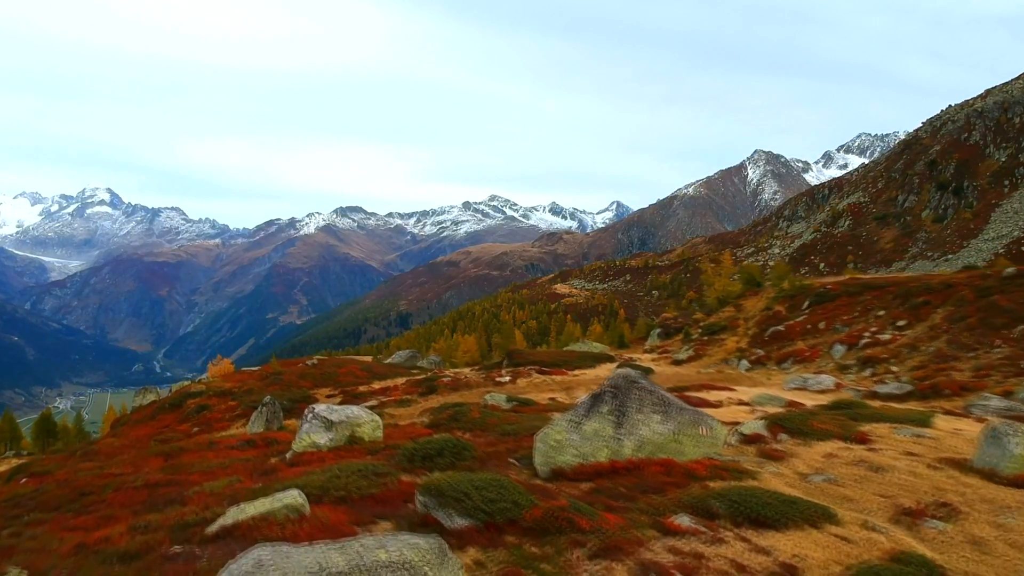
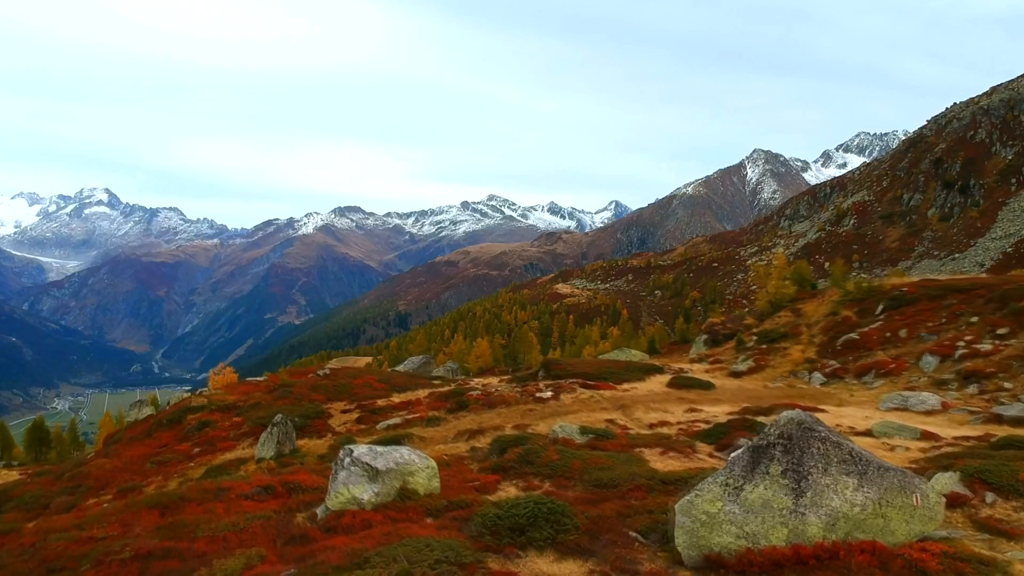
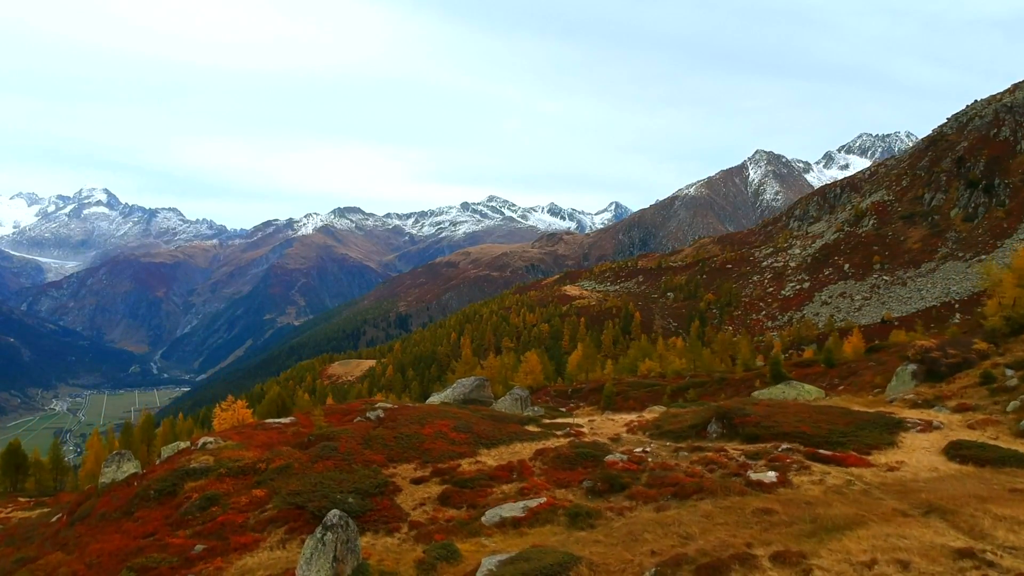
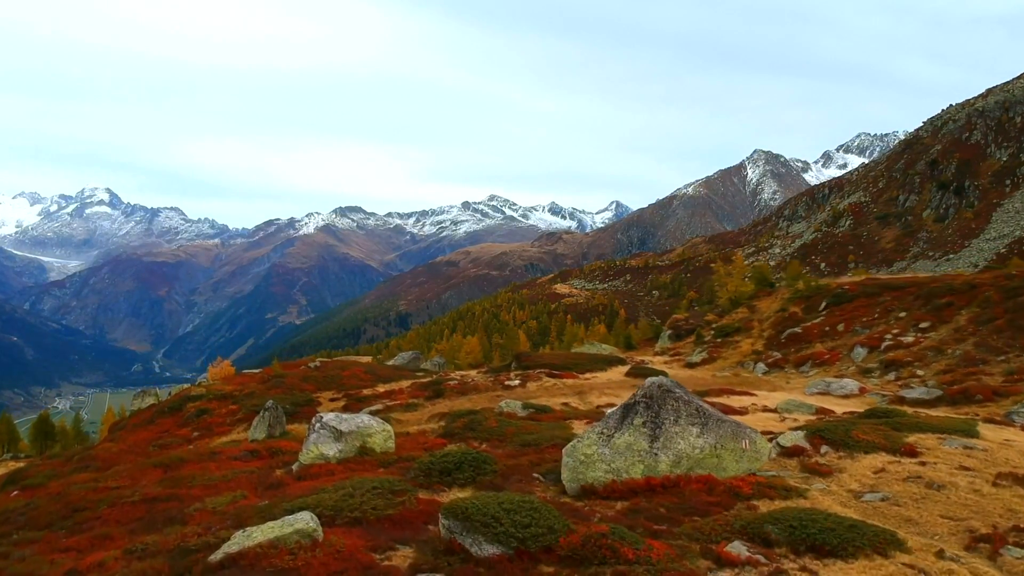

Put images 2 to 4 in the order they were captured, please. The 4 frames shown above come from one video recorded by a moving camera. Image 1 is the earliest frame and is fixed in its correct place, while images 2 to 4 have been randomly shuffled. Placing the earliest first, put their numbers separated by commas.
4, 2, 3
